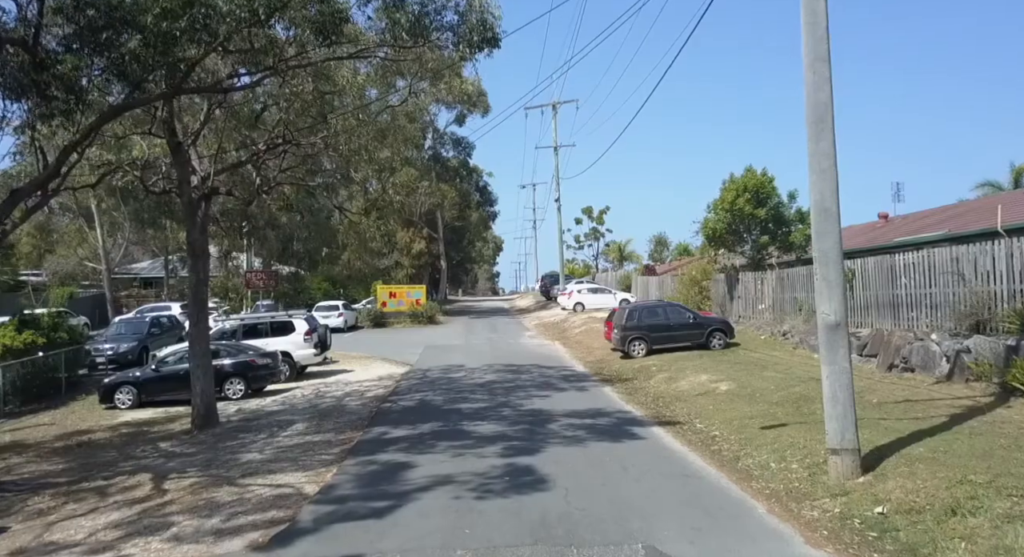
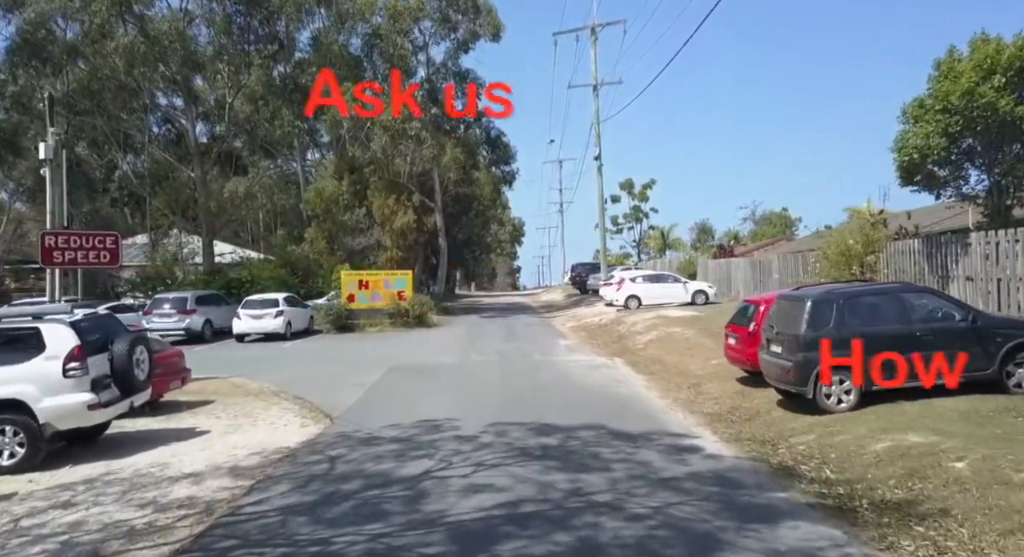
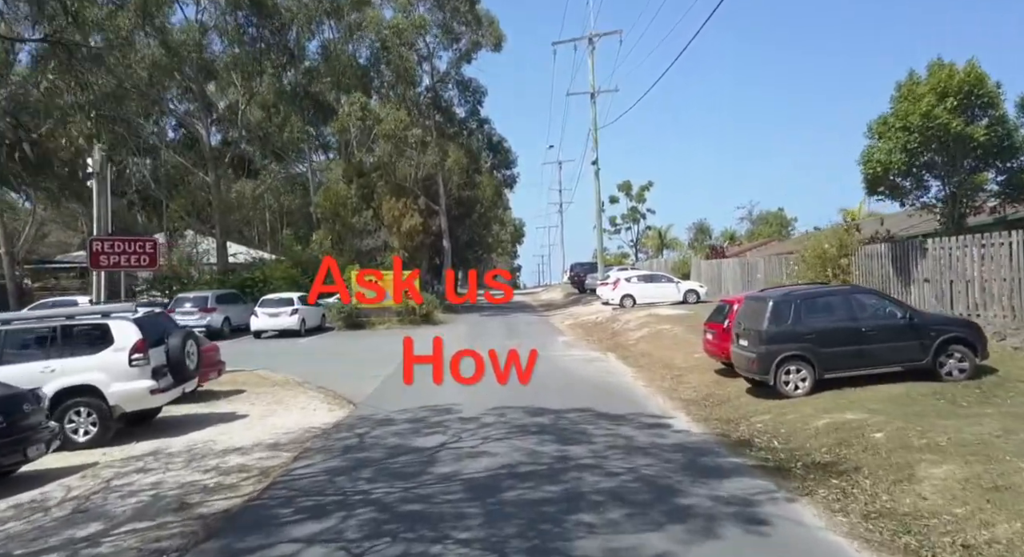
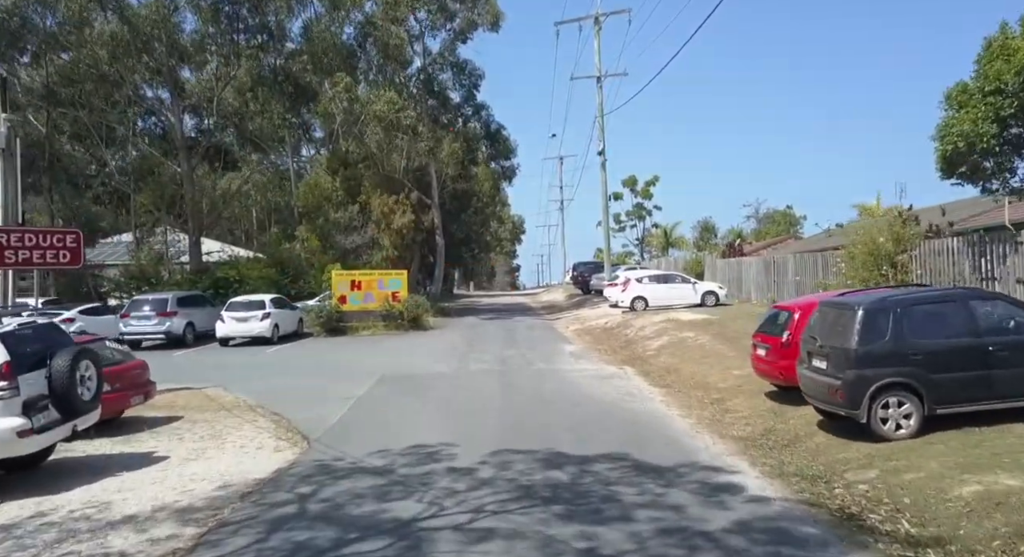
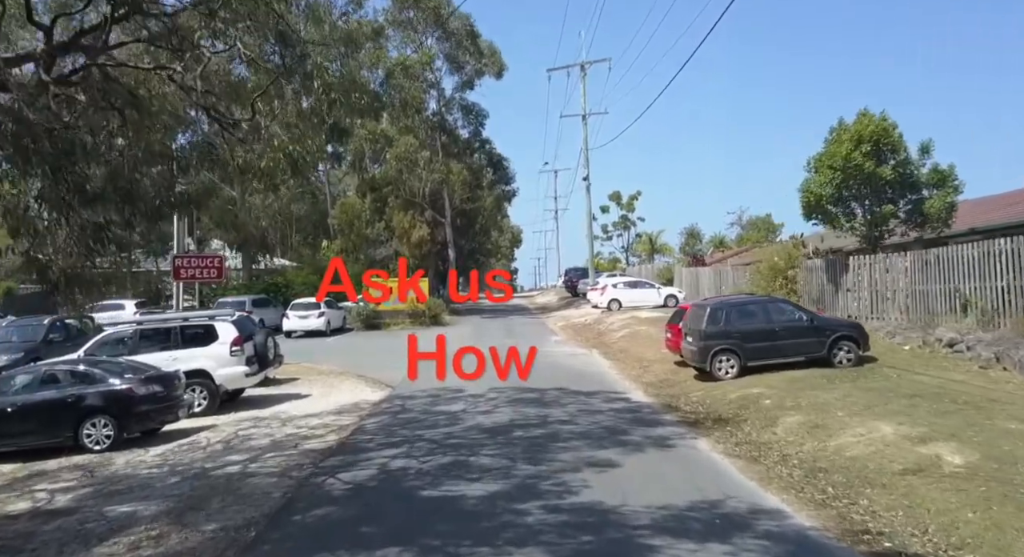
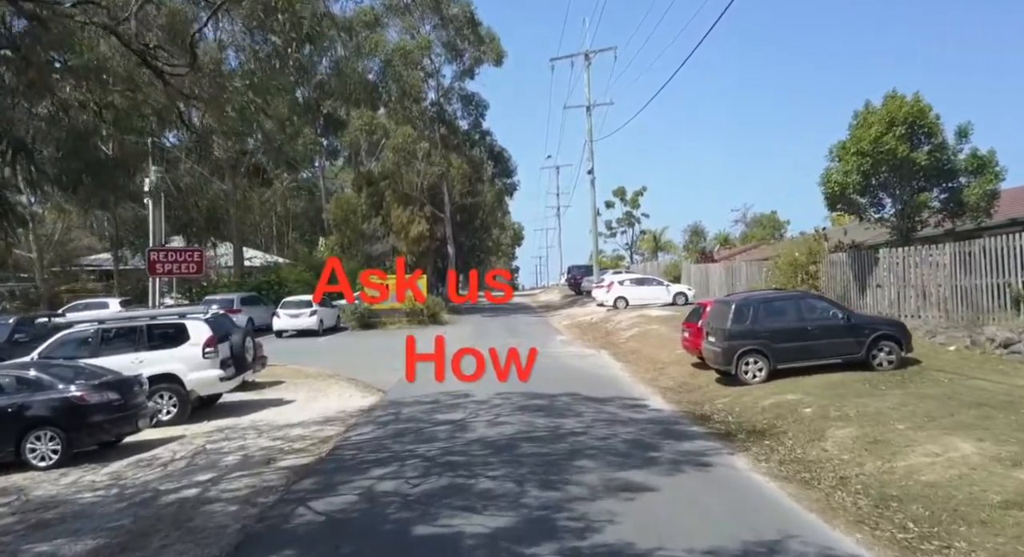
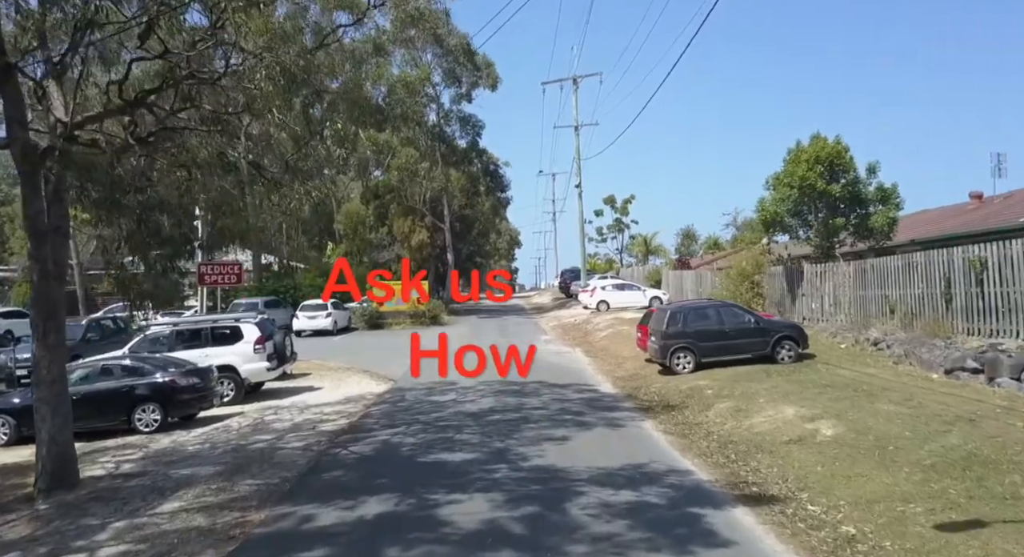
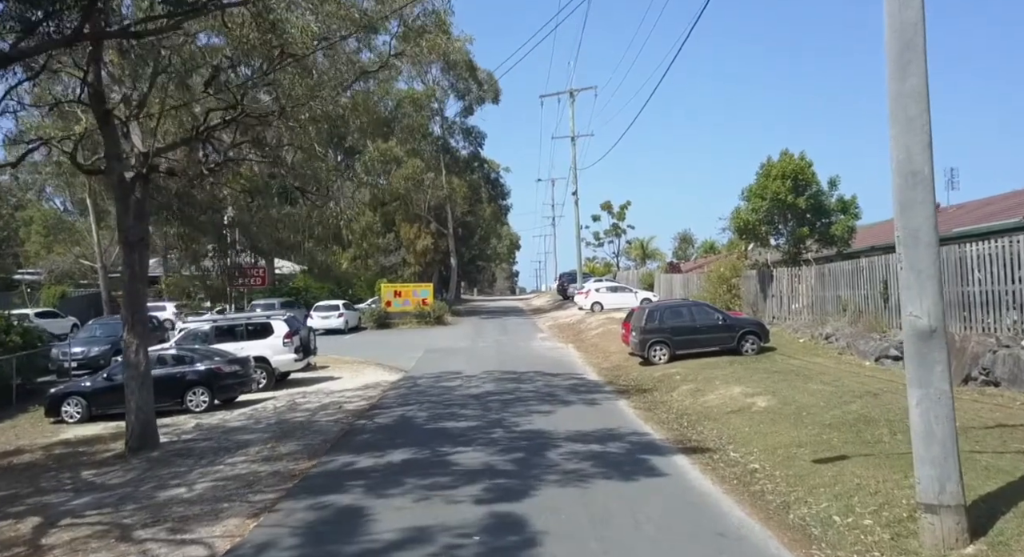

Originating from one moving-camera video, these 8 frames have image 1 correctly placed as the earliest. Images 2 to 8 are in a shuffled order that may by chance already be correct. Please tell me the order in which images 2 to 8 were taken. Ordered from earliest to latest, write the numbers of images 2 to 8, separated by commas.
8, 7, 5, 6, 3, 2, 4
